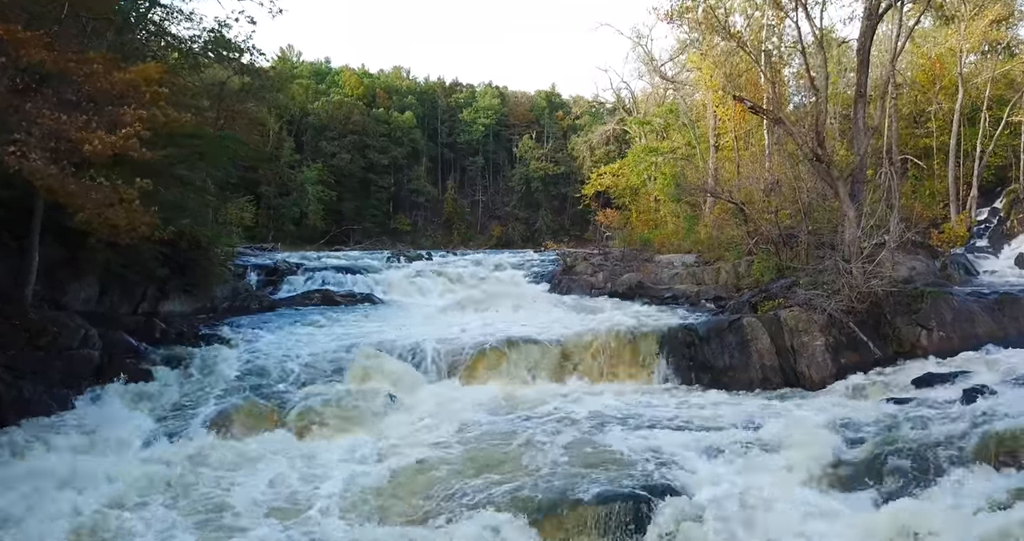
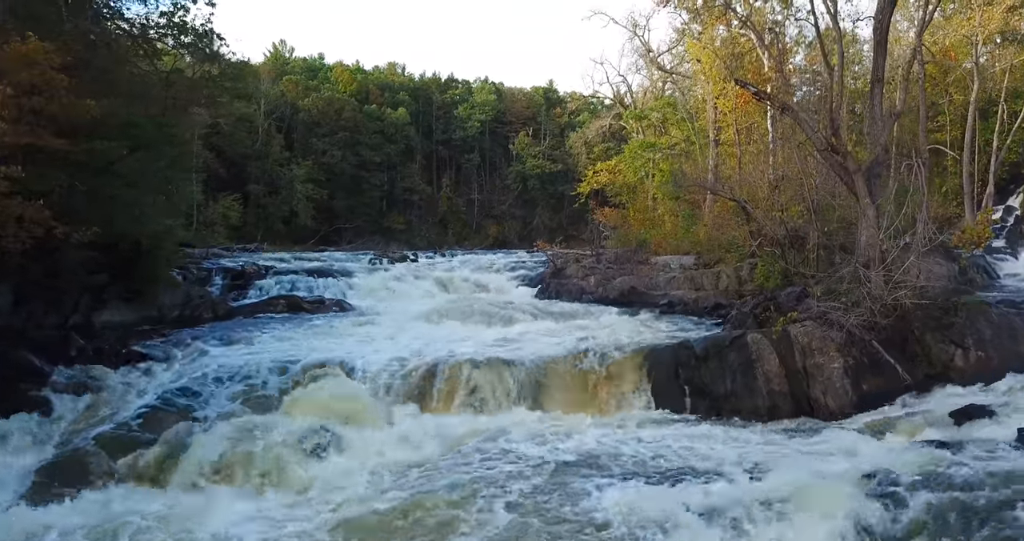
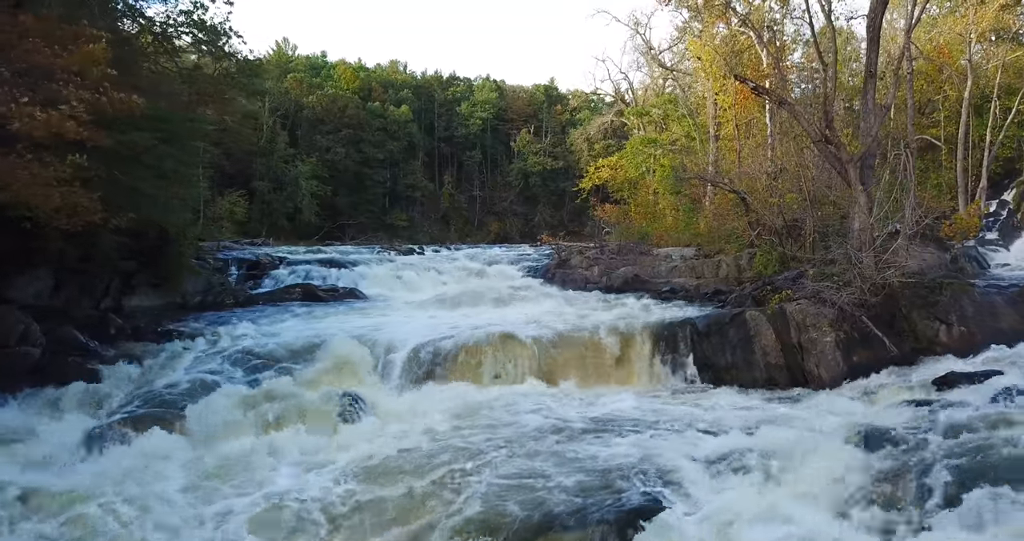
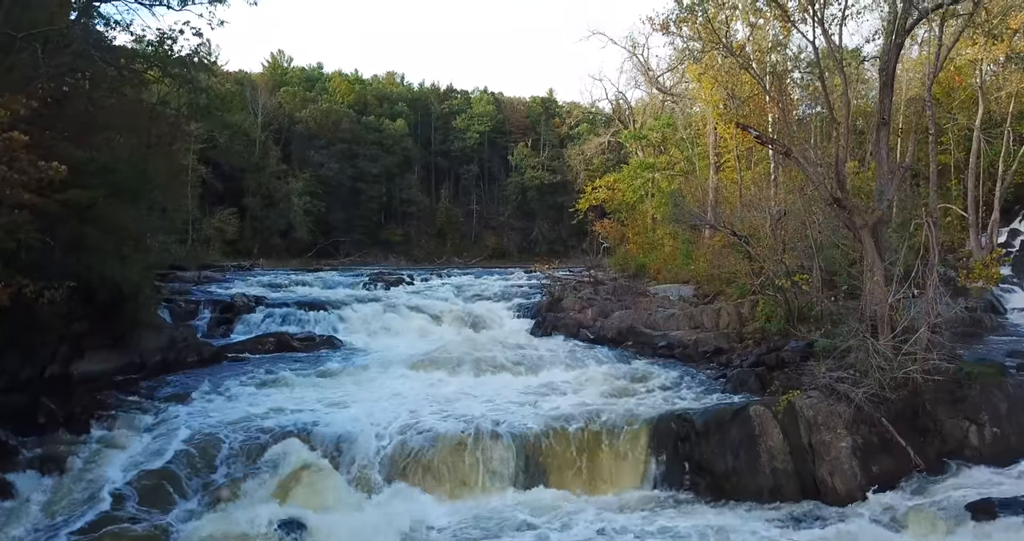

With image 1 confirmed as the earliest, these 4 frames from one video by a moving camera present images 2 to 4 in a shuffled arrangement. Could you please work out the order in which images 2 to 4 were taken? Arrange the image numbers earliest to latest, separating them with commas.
3, 2, 4
